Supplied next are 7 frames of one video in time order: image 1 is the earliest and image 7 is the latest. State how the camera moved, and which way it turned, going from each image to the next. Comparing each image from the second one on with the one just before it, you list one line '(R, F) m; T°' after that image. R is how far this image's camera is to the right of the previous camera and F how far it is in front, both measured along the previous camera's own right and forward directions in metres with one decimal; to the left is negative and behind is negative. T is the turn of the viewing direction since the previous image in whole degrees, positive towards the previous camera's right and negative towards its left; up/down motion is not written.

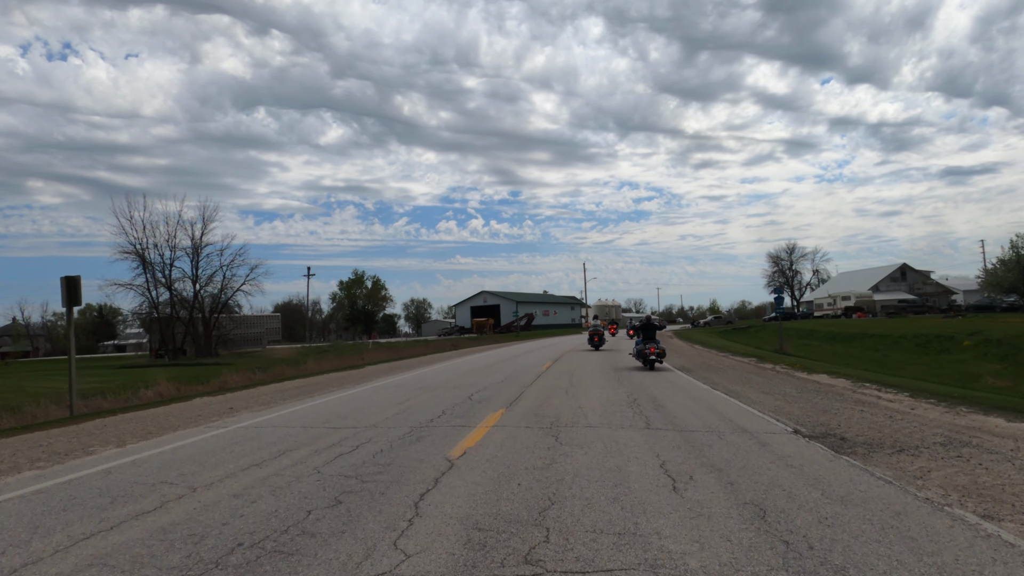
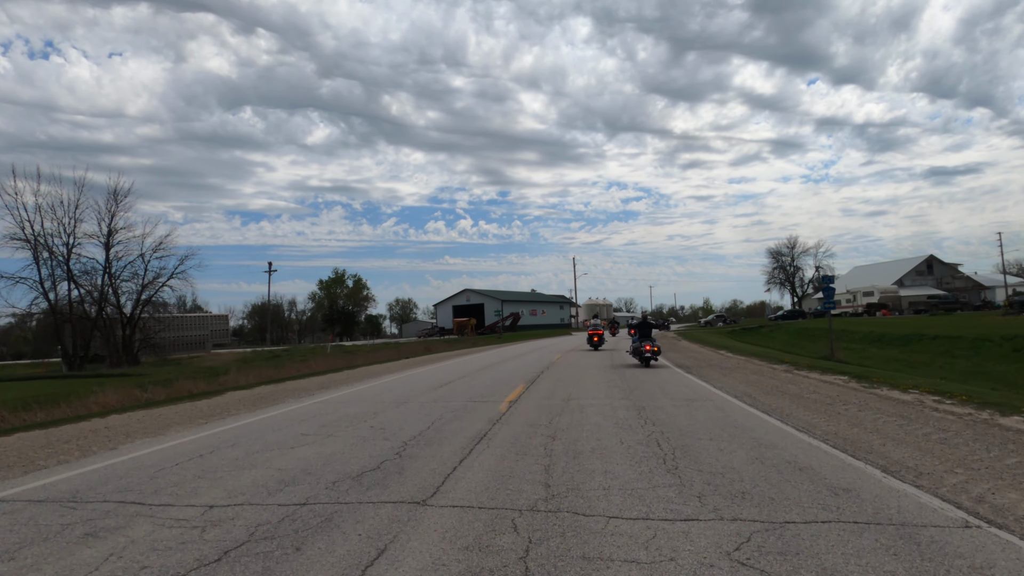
(+0.6, +5.9) m; +1°
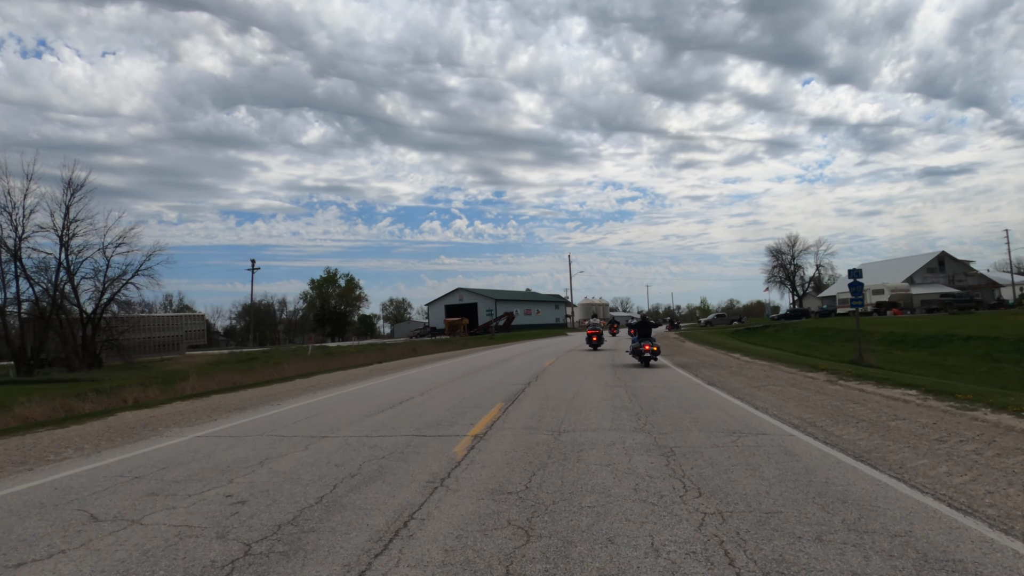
(+0.2, +2.2) m; 0°
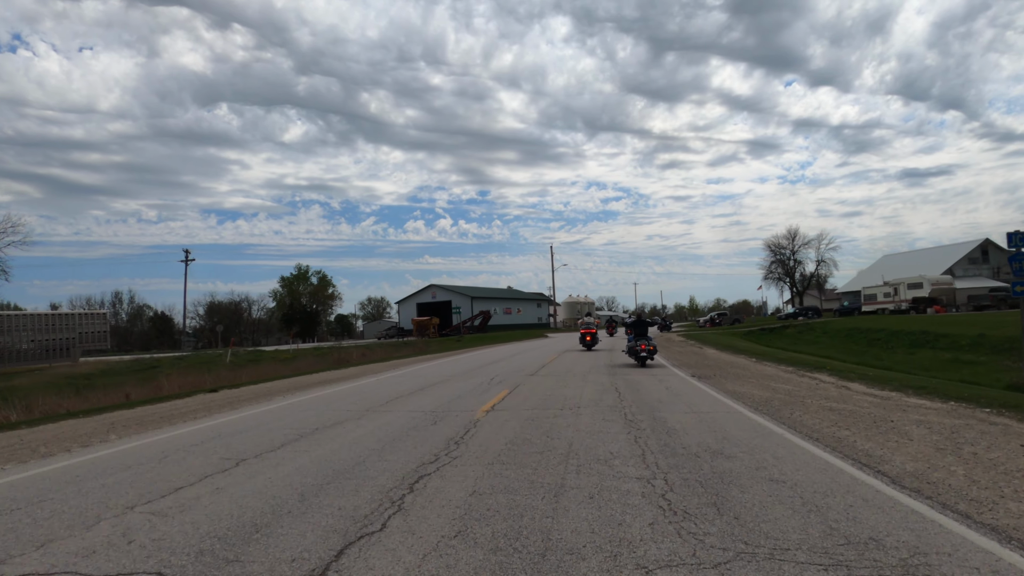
(+0.8, +7.0) m; +1°
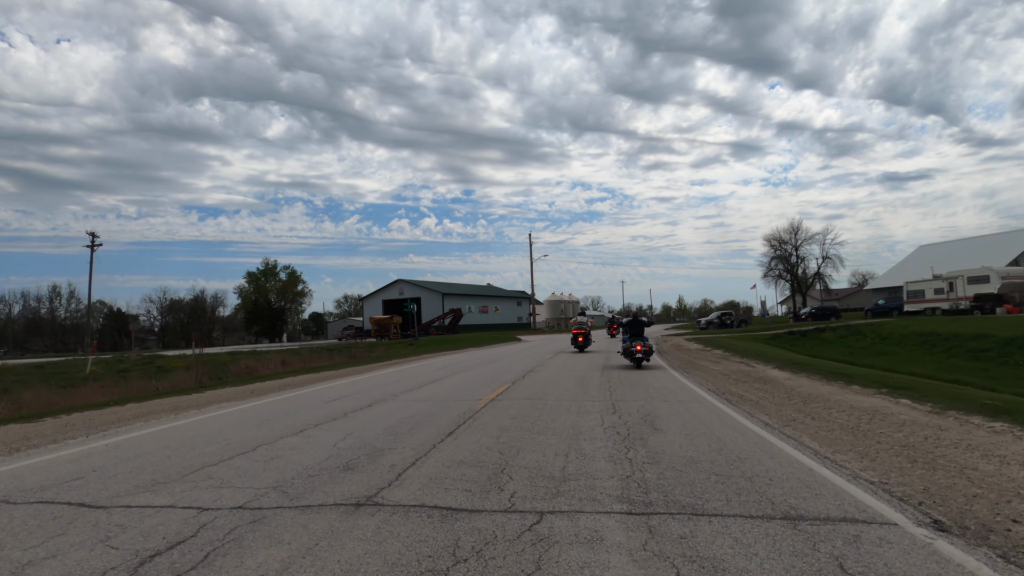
(+0.9, +7.5) m; +1°
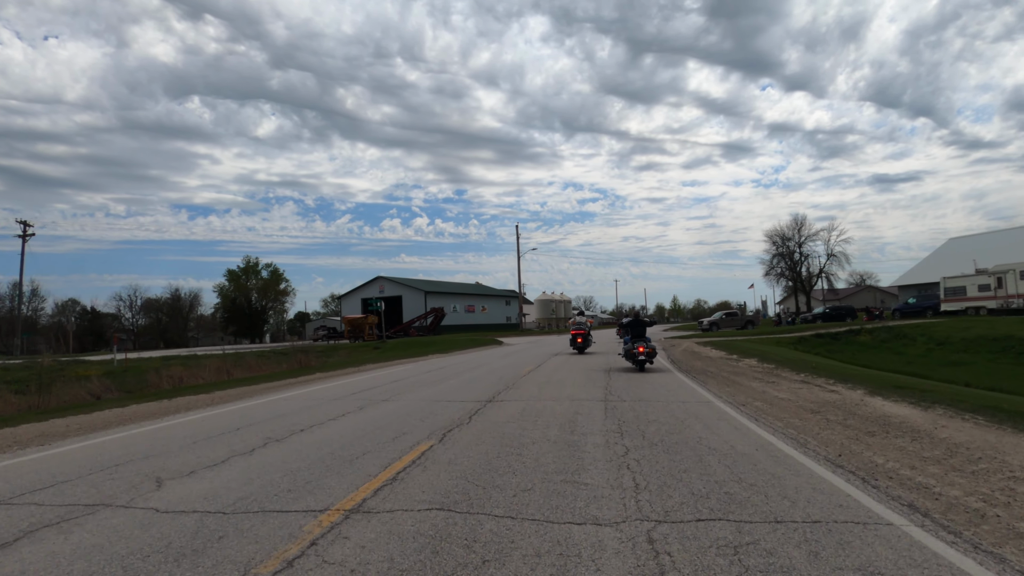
(+0.5, +4.2) m; +1°
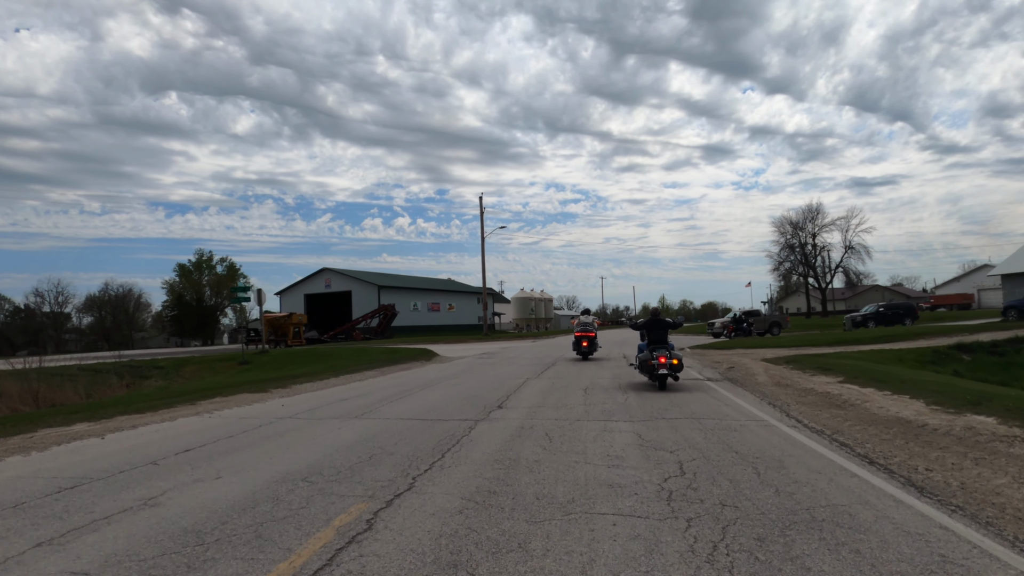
(+1.0, +9.9) m; +2°
